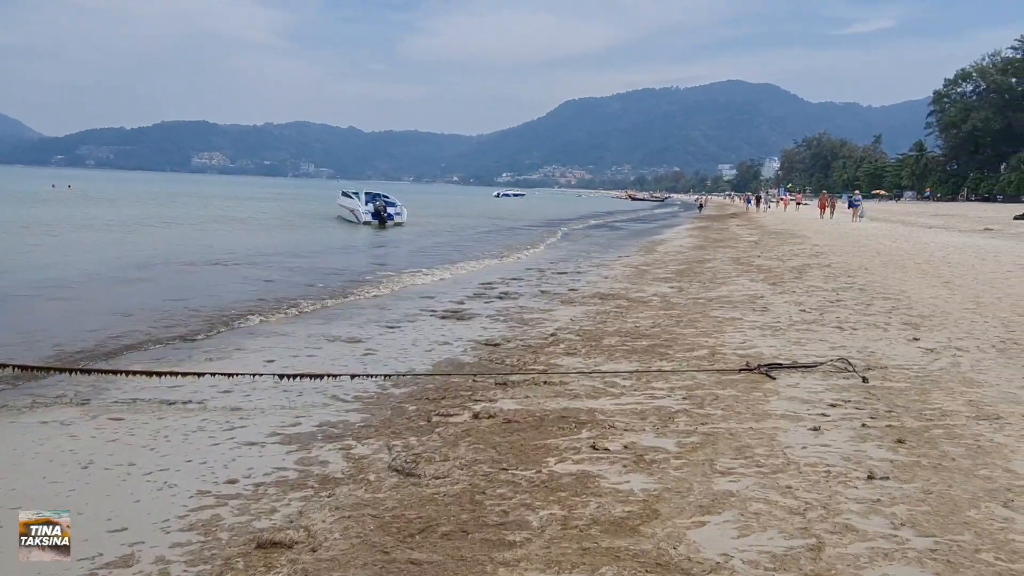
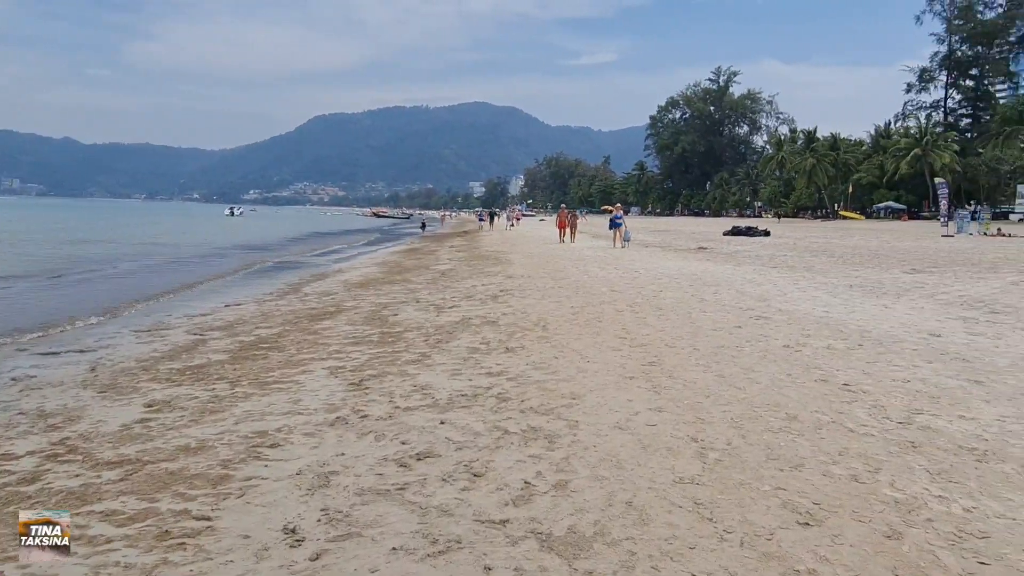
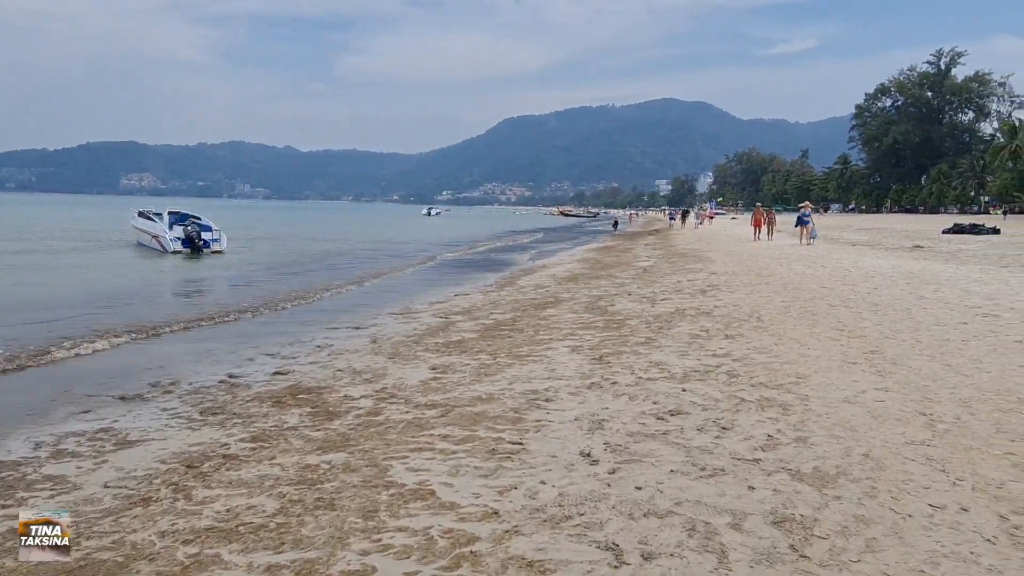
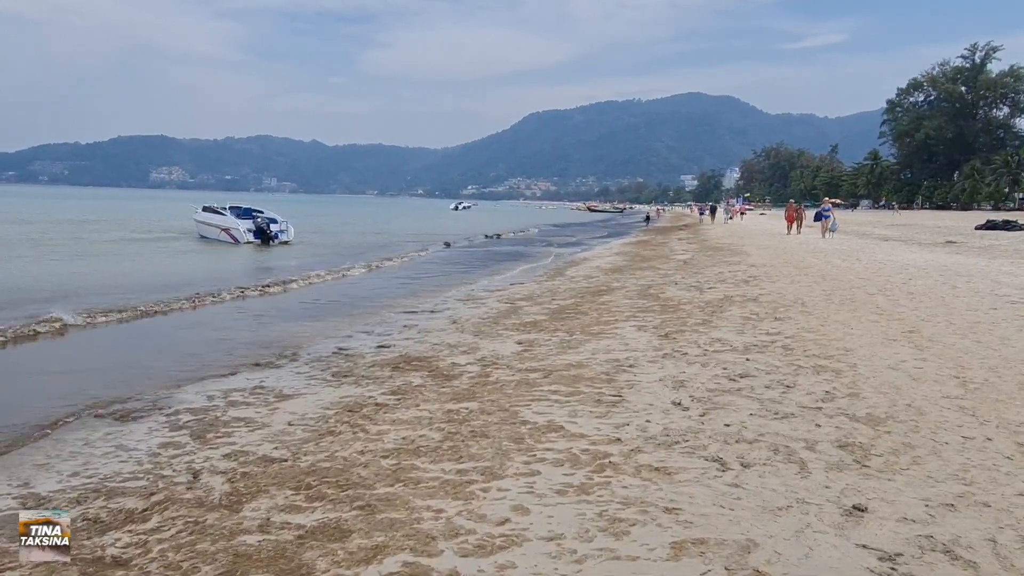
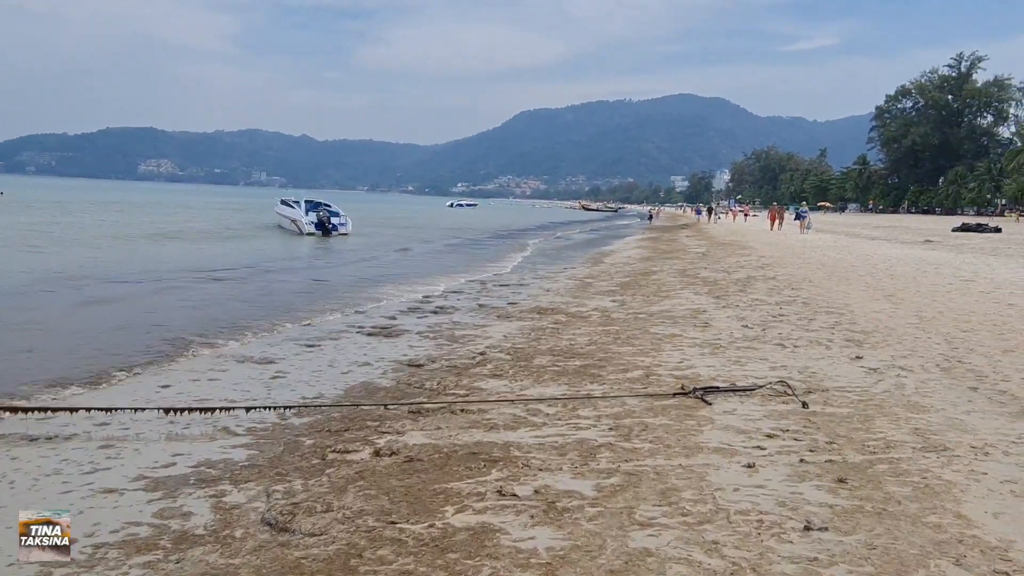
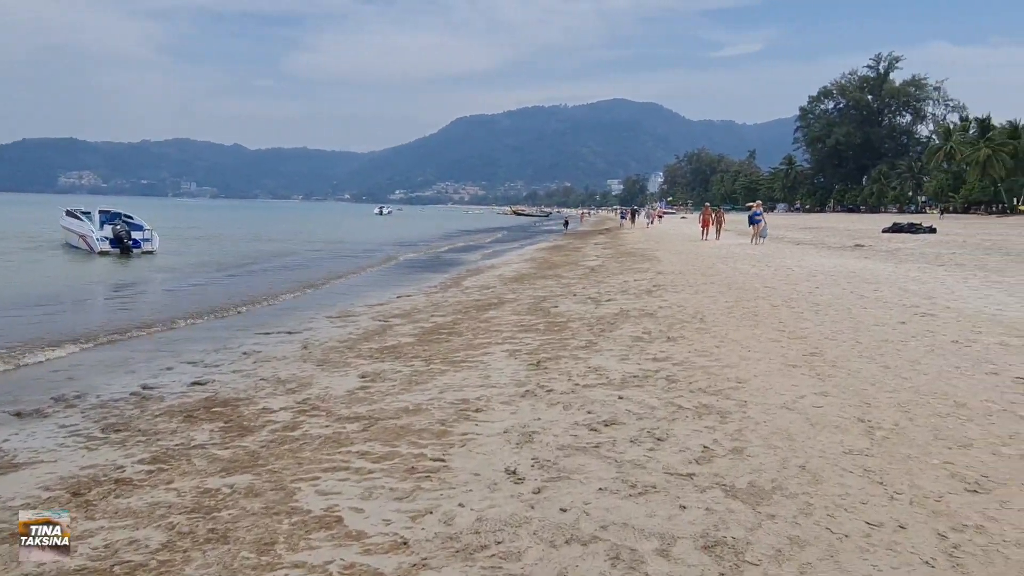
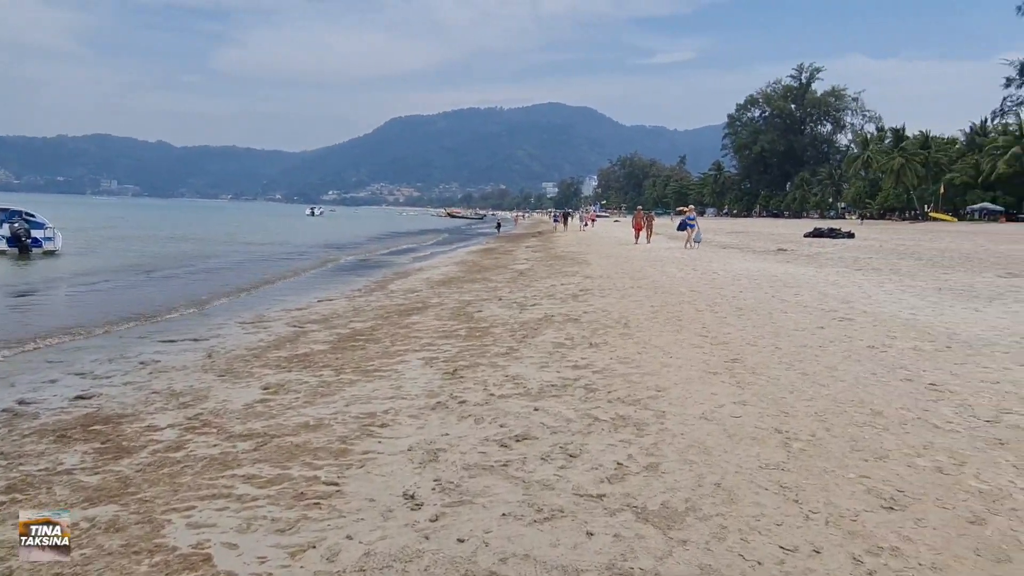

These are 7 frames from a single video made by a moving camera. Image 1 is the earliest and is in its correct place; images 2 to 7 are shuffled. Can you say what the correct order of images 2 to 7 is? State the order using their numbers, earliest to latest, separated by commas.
5, 4, 3, 6, 7, 2
